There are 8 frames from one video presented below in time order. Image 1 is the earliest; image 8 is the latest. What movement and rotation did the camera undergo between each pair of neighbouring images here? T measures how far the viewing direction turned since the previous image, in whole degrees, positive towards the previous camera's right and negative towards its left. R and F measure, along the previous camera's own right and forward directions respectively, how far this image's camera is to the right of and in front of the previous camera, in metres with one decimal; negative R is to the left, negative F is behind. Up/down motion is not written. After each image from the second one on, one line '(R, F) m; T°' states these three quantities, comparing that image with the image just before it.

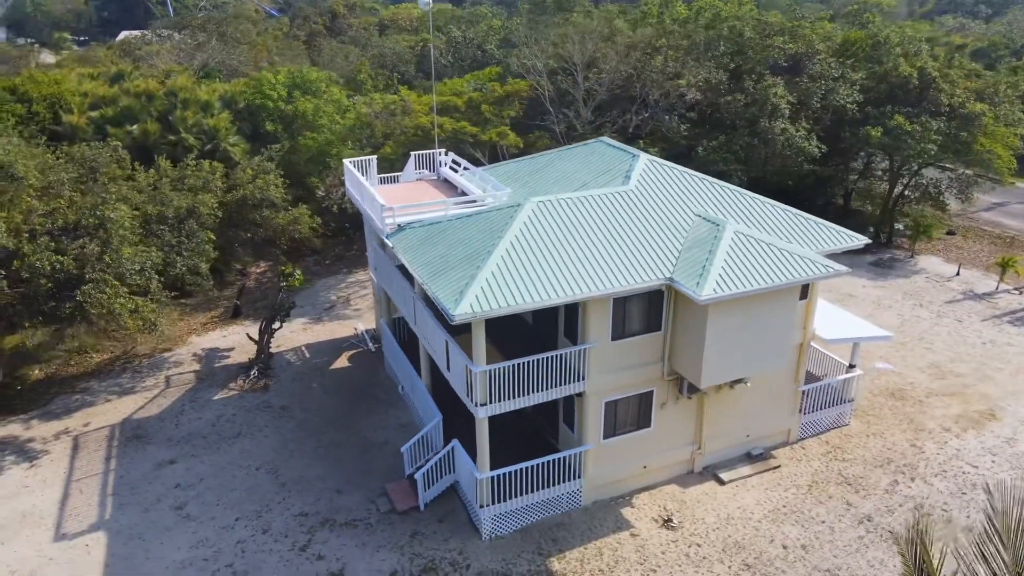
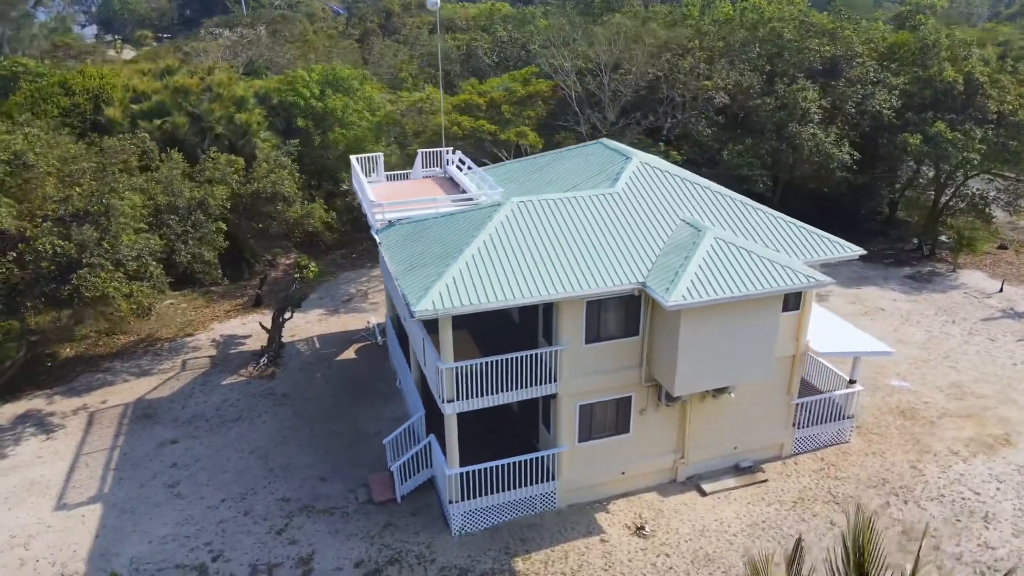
(+1.9, 0.0) m; -5°
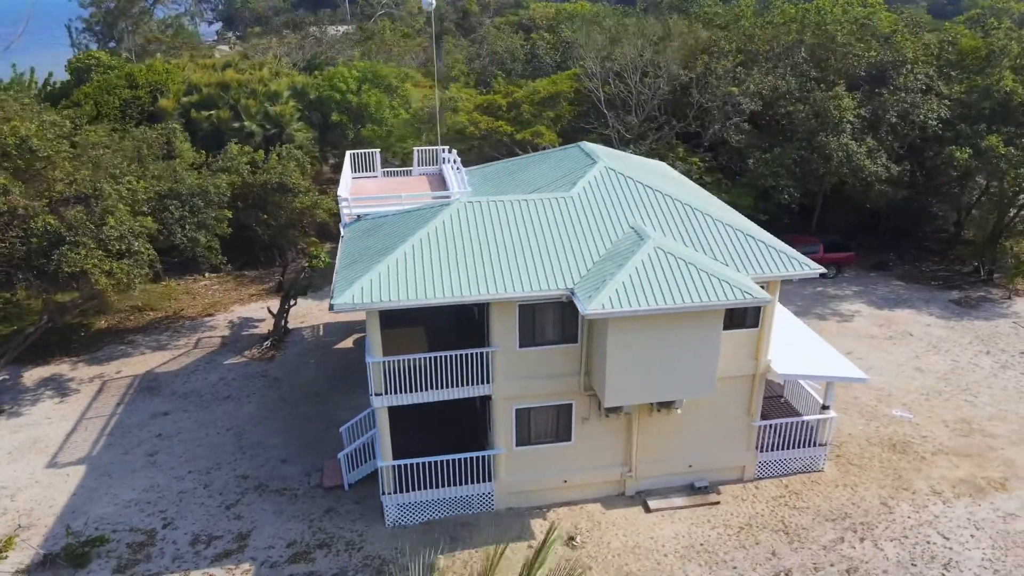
(+3.5, +0.2) m; -8°
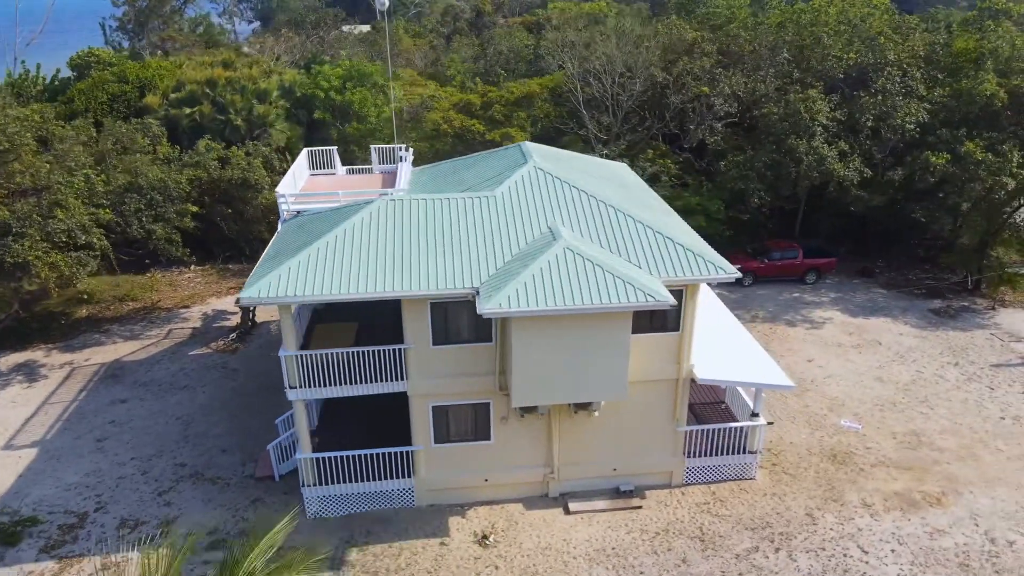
(+2.6, 0.0) m; -3°
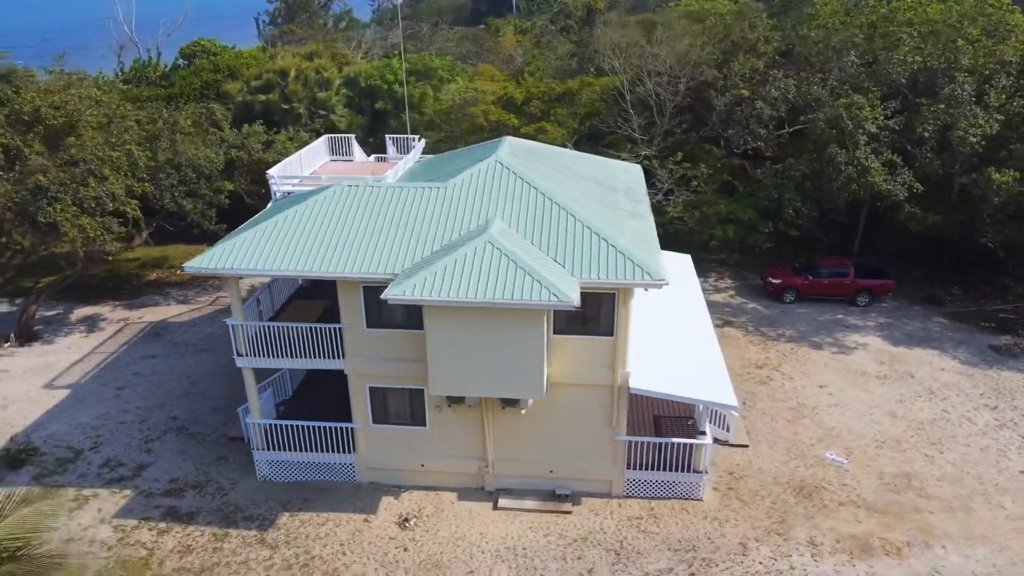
(+4.5, +0.4) m; -11°
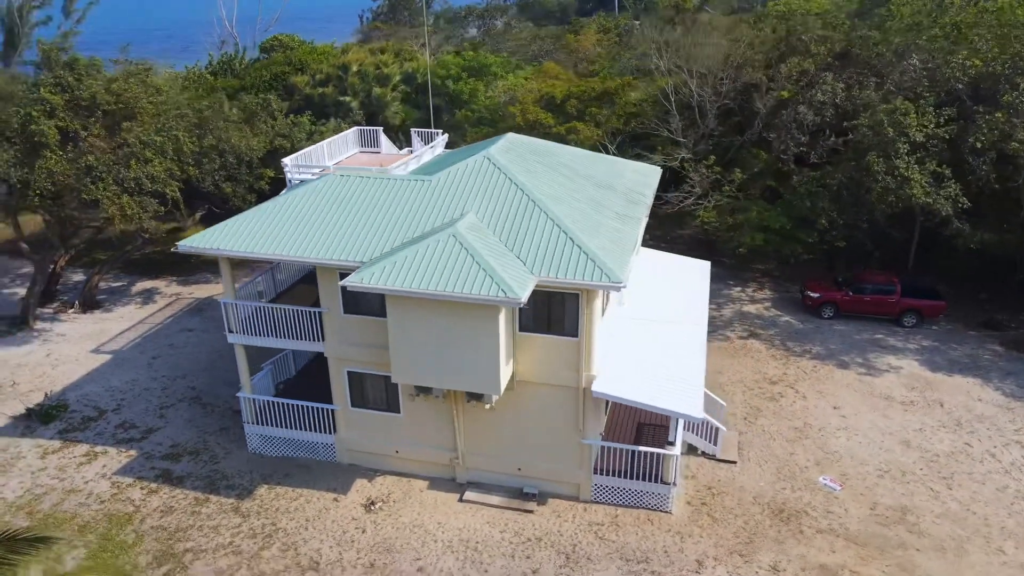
(+2.9, +0.2) m; -8°
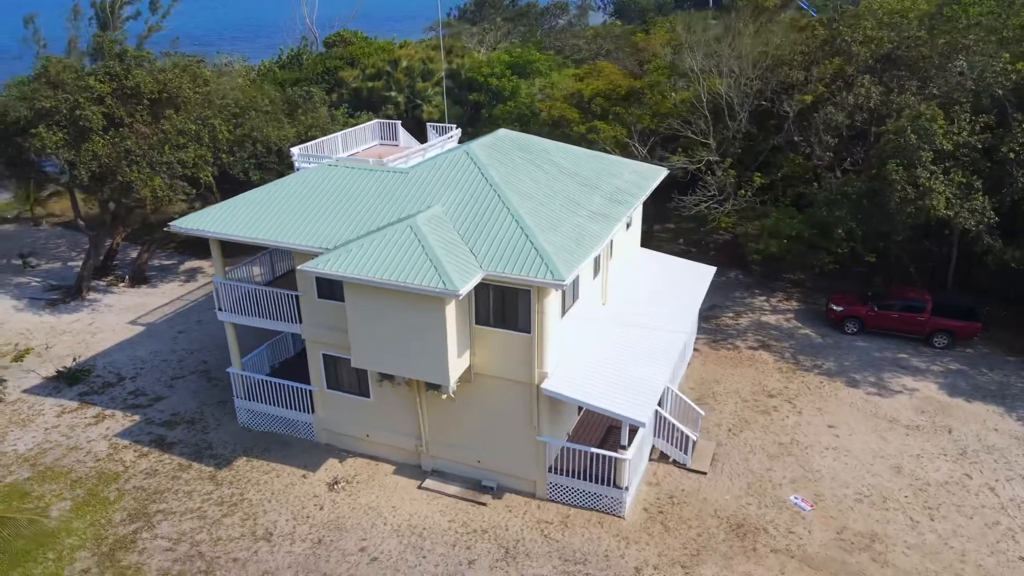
(+2.9, +0.1) m; -7°
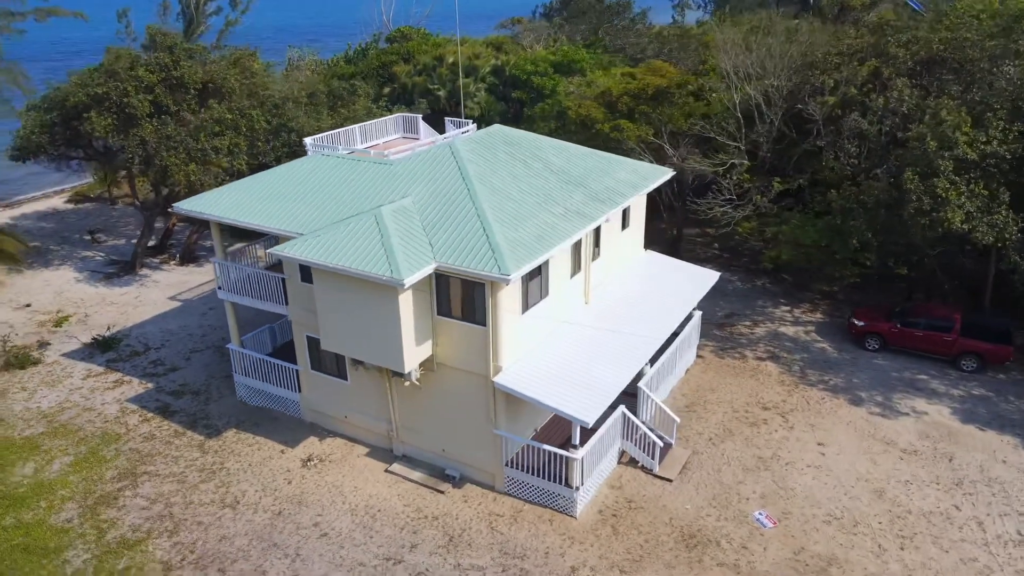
(+2.9, 0.0) m; -7°
